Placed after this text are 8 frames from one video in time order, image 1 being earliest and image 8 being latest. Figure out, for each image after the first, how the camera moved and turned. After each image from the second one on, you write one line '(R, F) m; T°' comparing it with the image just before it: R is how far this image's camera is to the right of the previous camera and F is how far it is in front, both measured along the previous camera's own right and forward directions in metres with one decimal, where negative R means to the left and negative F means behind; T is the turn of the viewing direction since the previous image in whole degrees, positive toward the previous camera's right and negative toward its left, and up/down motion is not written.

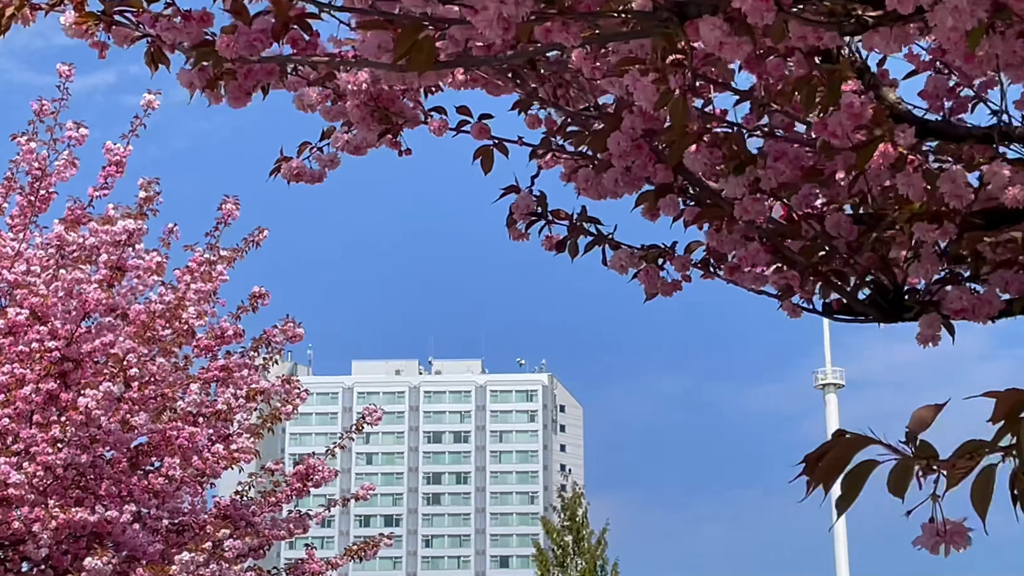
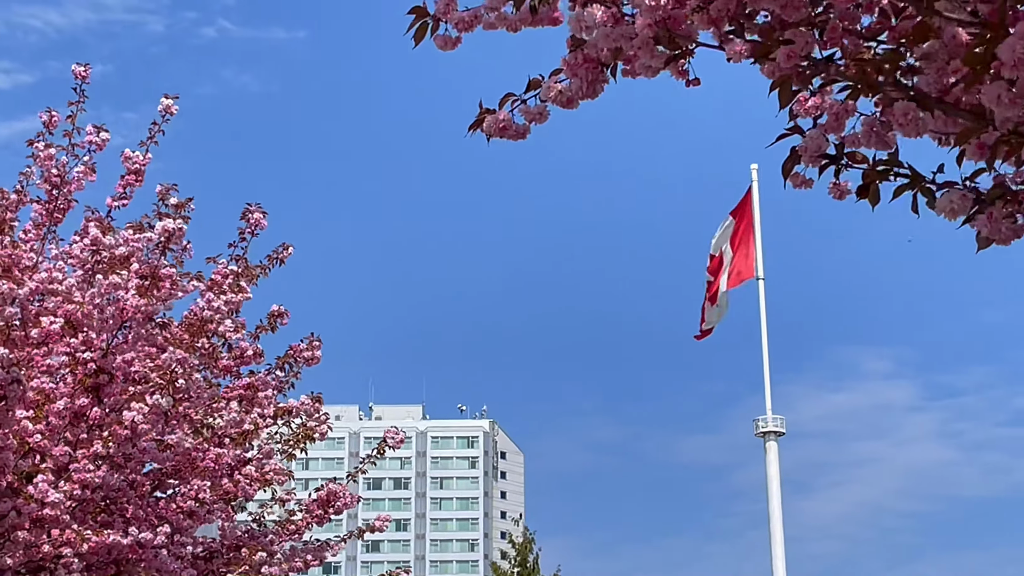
(-0.6, +0.4) m; +2°
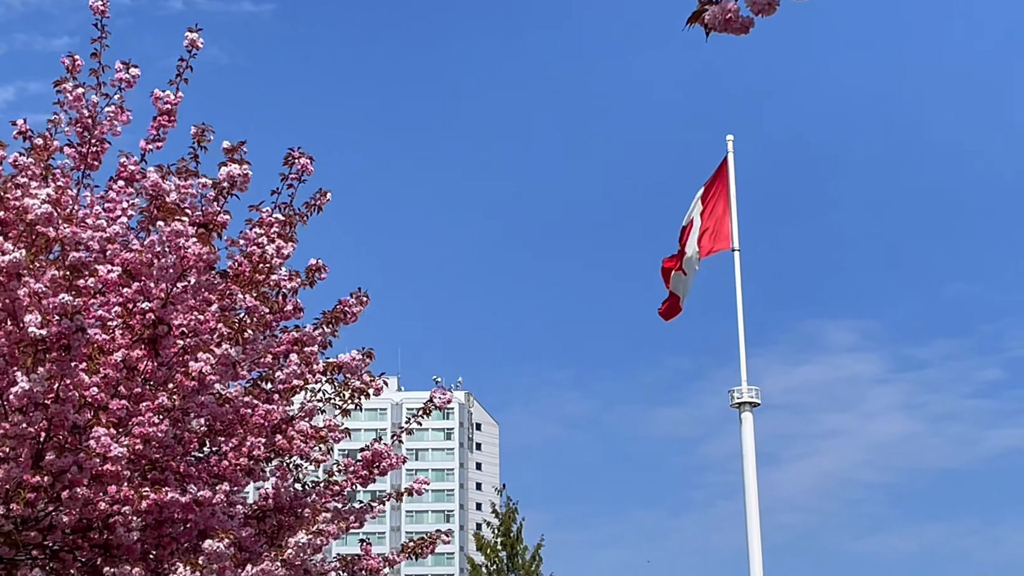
(-0.5, +0.3) m; +1°
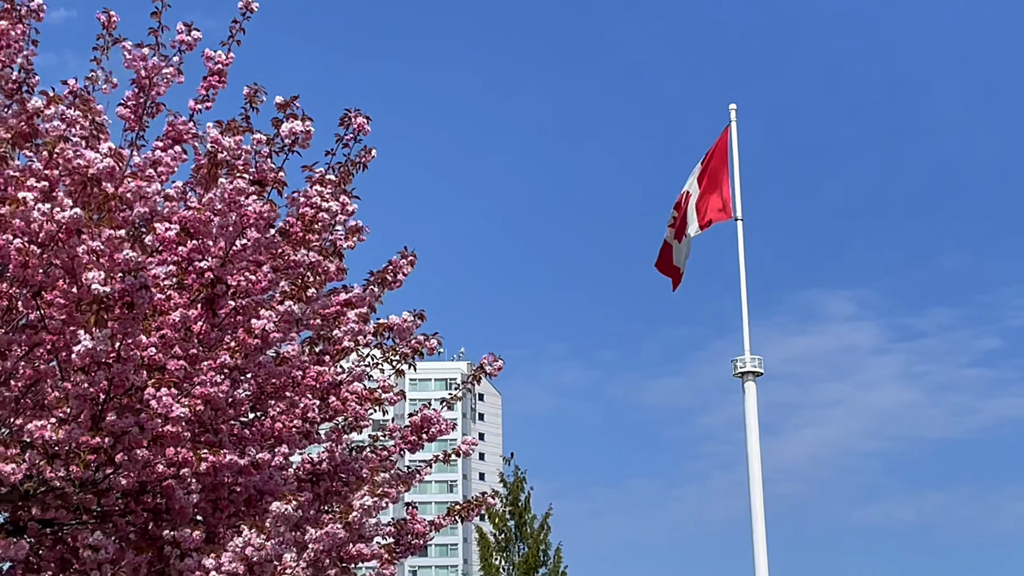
(-0.3, +0.2) m; 0°
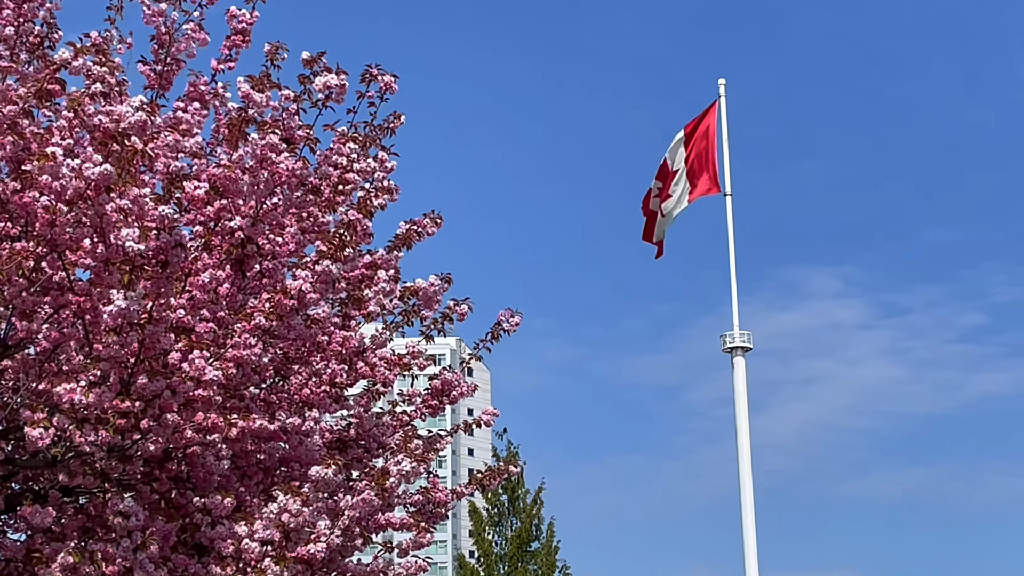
(-0.2, +0.2) m; 0°
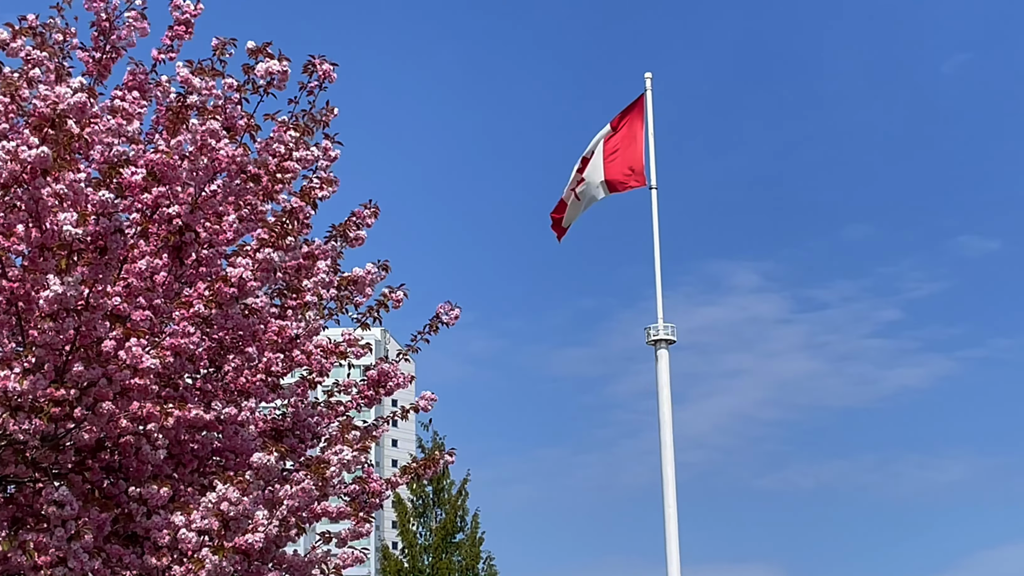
(-0.1, 0.0) m; +2°
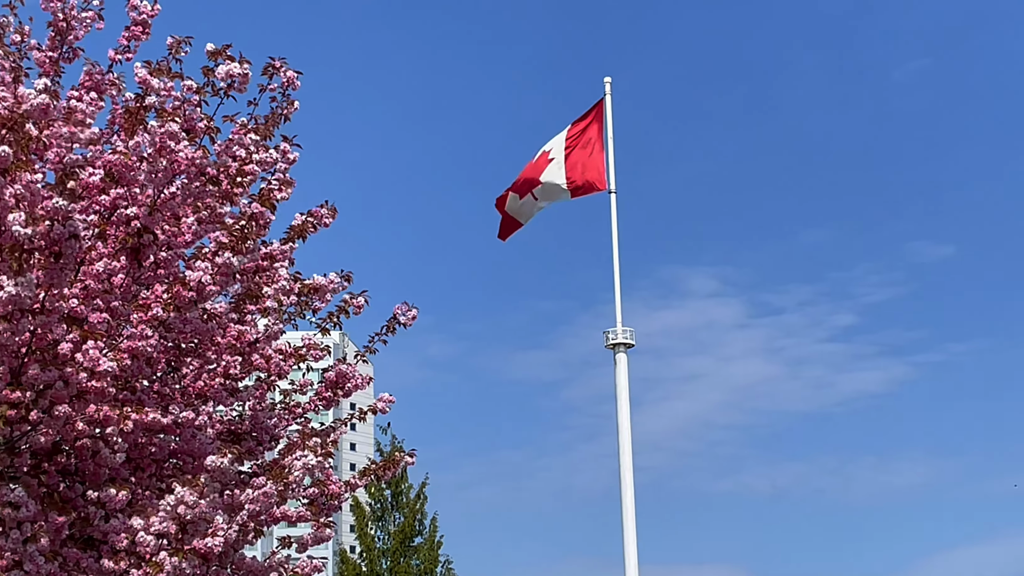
(0.0, 0.0) m; +1°
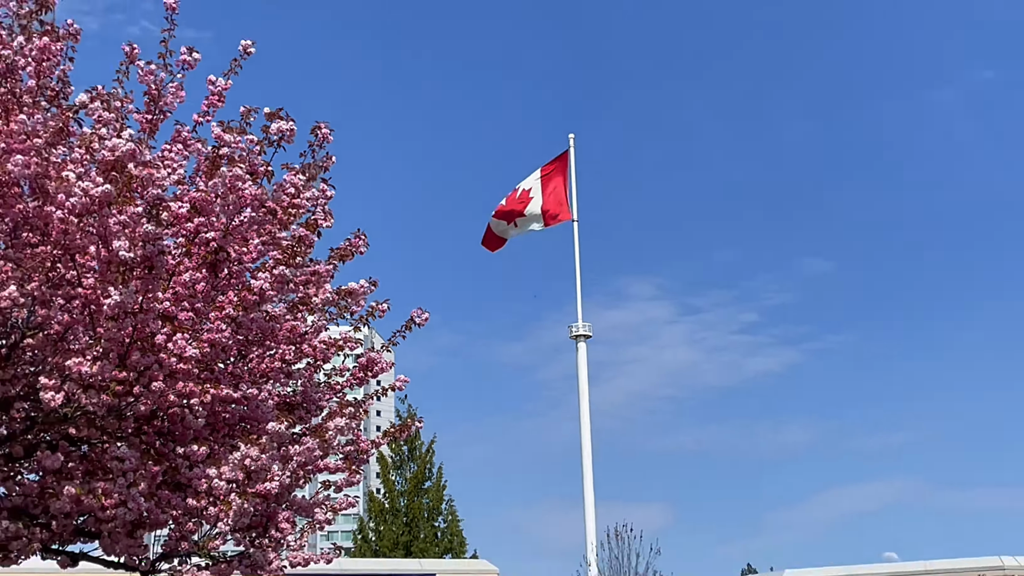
(+0.3, -2.2) m; -1°
